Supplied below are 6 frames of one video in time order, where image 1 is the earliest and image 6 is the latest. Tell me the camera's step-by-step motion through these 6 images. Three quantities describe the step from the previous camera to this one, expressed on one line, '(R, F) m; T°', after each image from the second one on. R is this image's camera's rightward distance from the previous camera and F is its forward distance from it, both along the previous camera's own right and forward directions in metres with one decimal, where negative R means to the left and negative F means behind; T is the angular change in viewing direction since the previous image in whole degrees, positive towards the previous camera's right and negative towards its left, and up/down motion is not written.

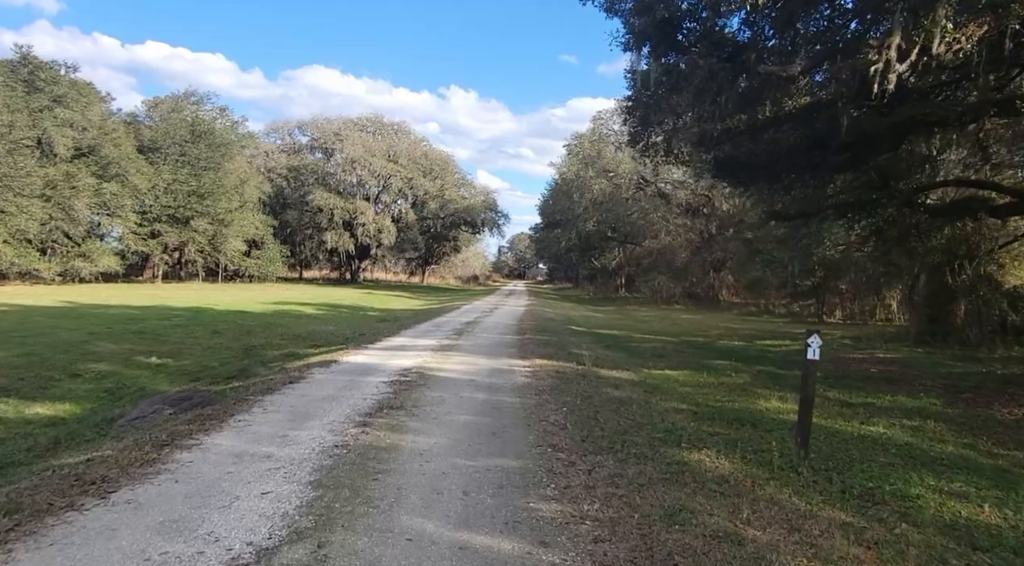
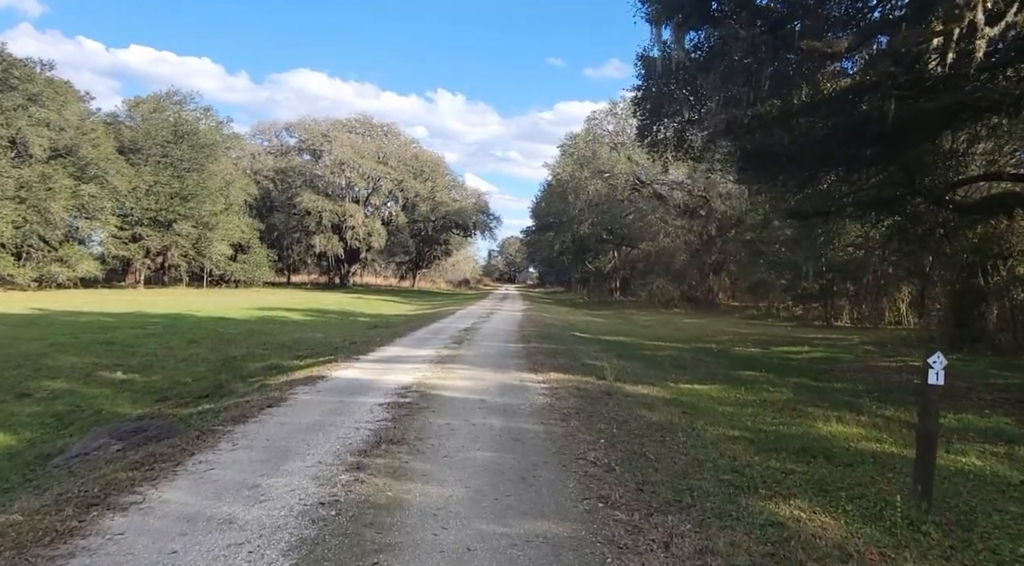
(-0.3, +1.1) m; +1°
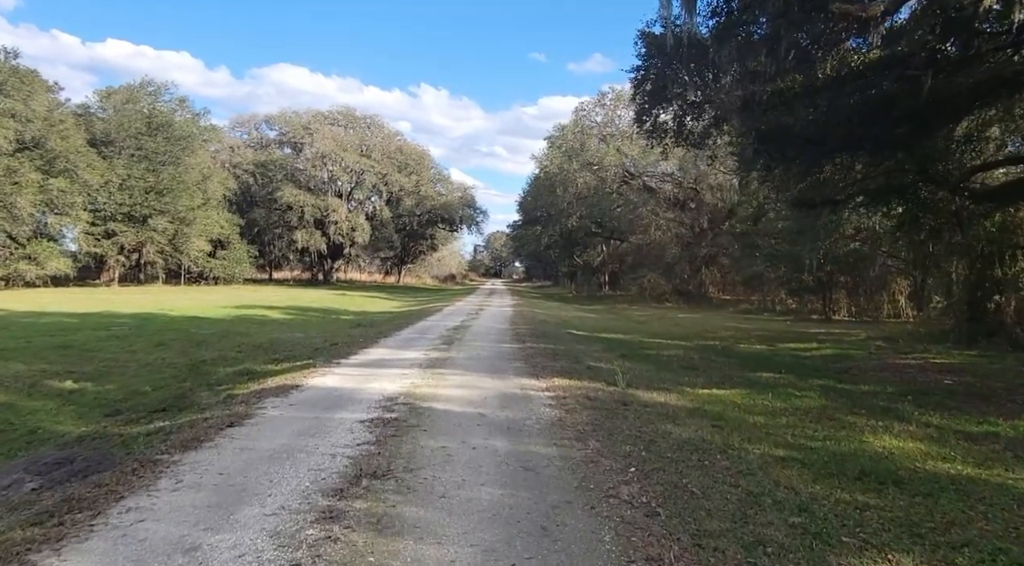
(-0.1, +0.9) m; +1°
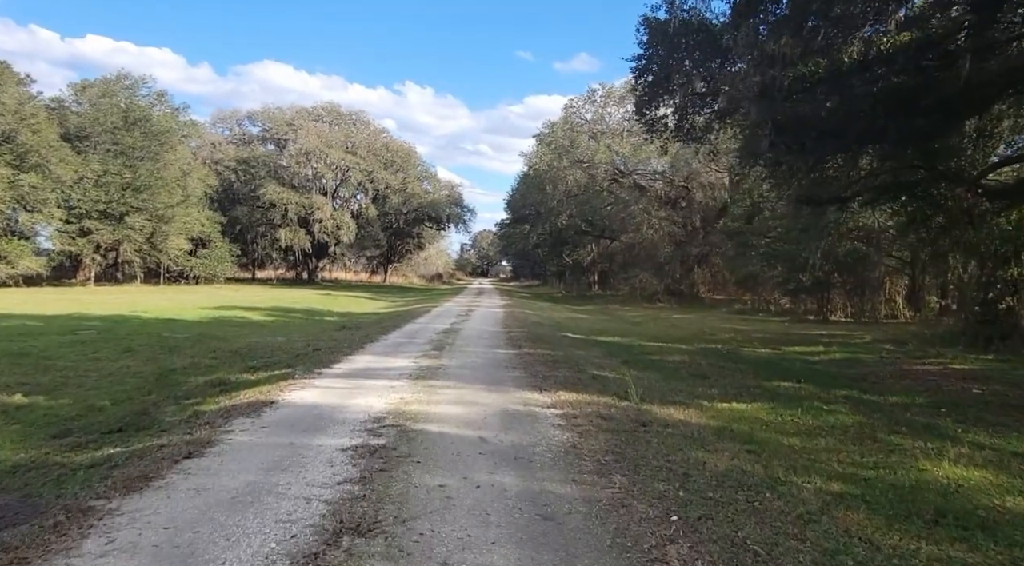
(-0.1, +0.8) m; +1°
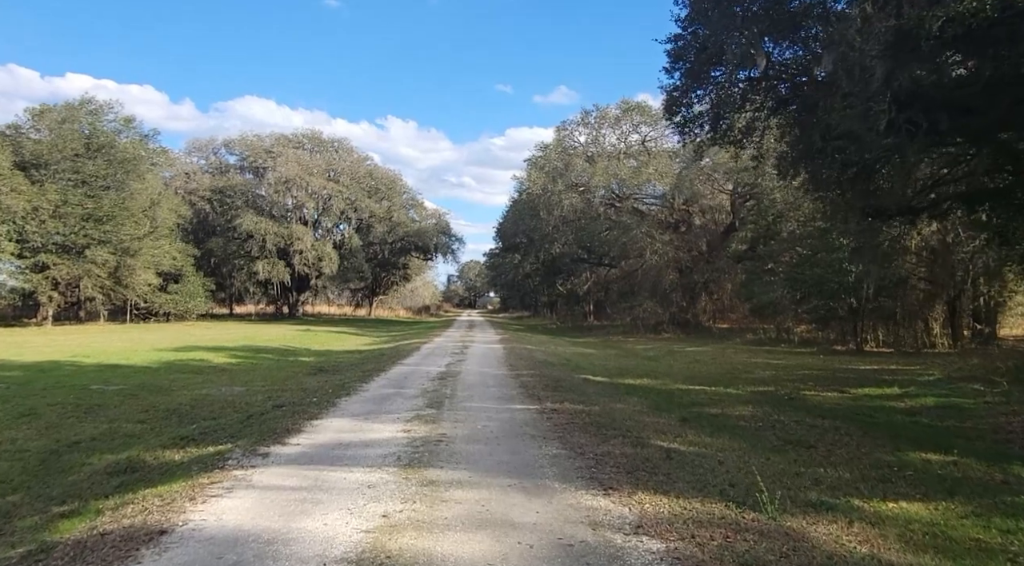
(-0.4, +2.5) m; +1°
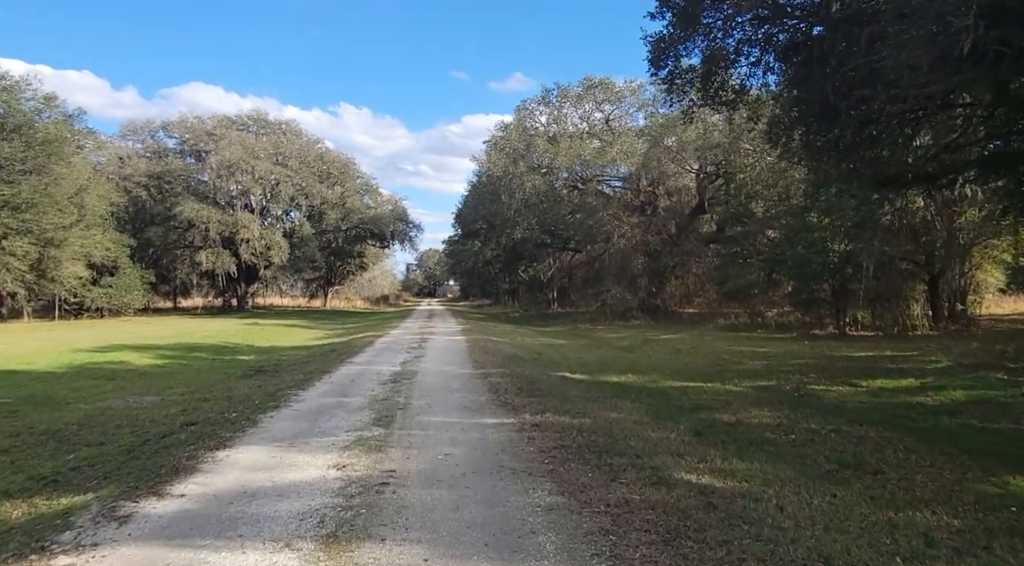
(-0.1, +1.7) m; +3°
